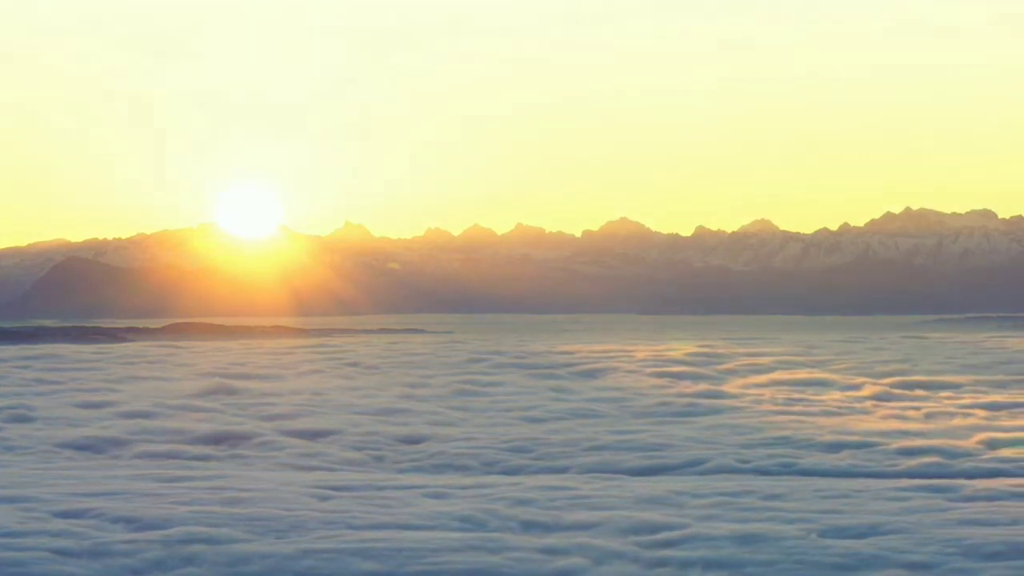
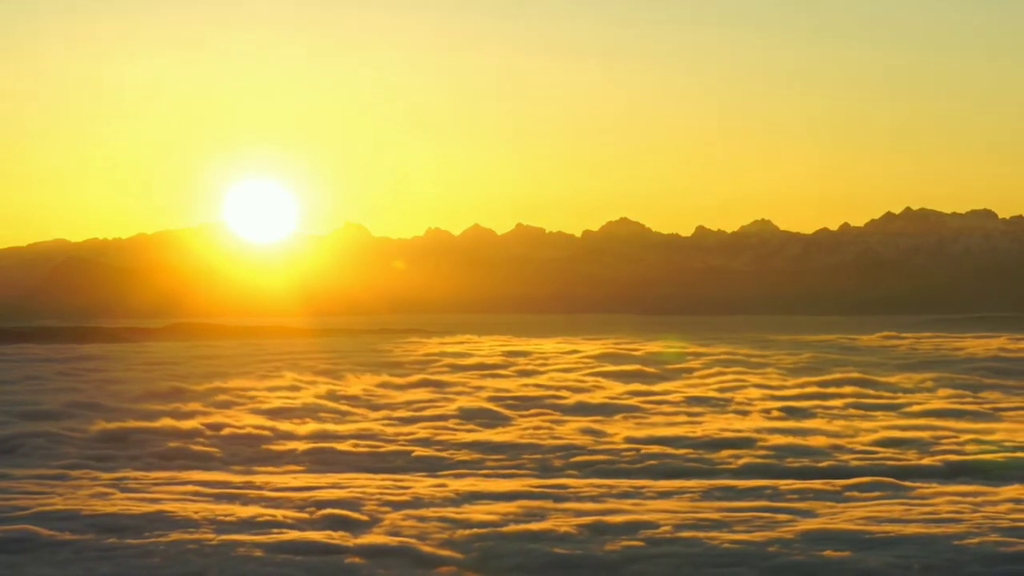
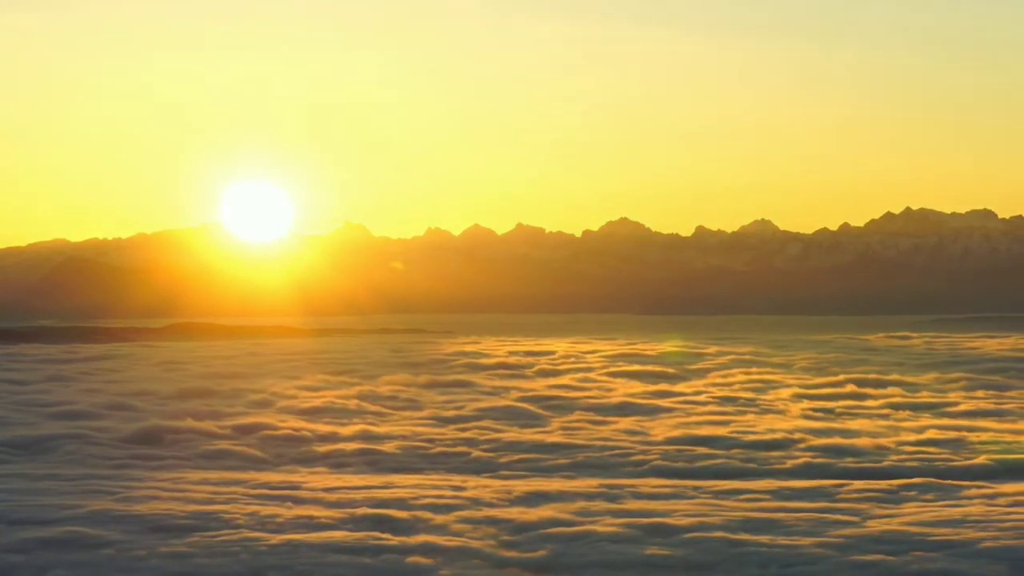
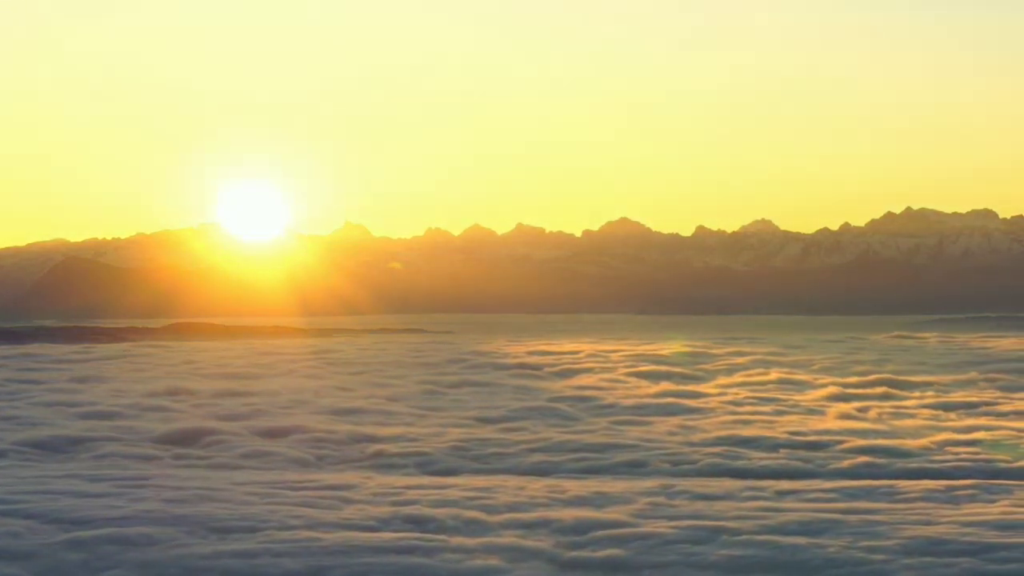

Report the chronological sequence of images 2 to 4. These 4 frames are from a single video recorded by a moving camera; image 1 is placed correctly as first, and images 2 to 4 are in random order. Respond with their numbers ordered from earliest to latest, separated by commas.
4, 3, 2
